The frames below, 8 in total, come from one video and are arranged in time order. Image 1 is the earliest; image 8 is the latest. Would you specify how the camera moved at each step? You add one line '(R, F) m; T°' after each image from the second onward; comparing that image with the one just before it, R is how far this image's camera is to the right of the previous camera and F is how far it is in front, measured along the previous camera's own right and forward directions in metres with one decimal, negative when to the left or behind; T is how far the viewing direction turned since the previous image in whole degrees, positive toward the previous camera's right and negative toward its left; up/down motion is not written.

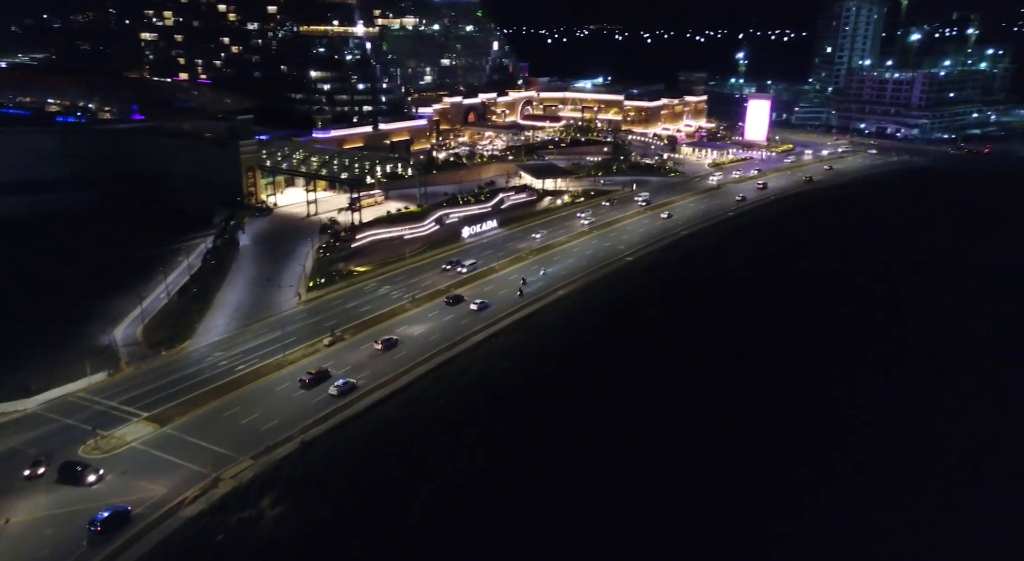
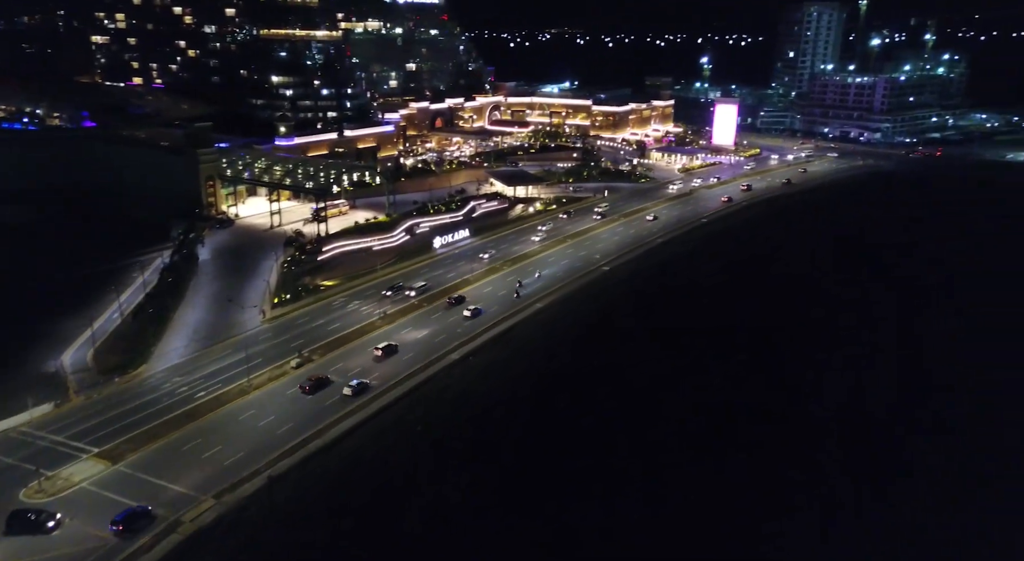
(-0.4, +1.0) m; +3°
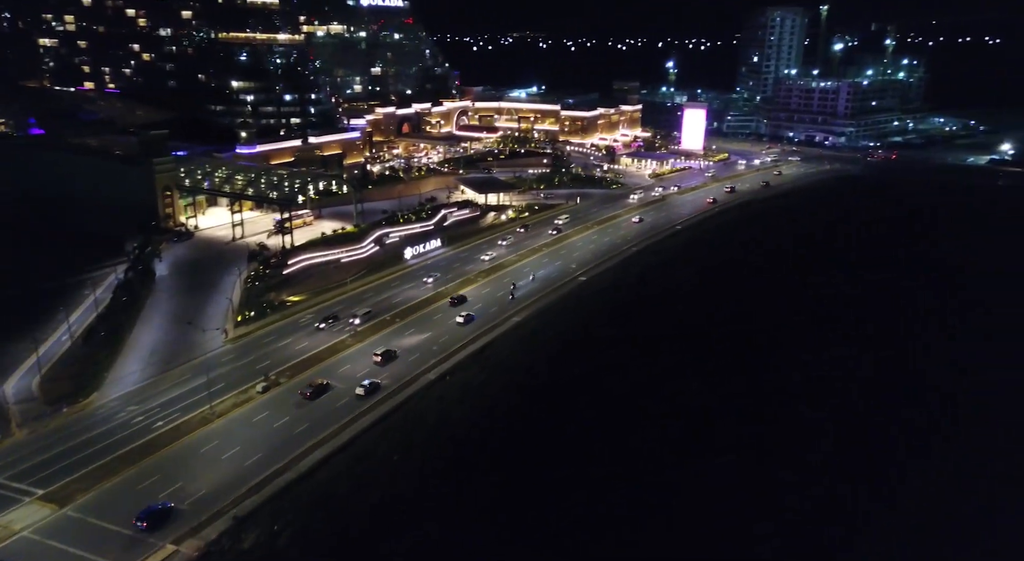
(-0.4, +1.0) m; +3°
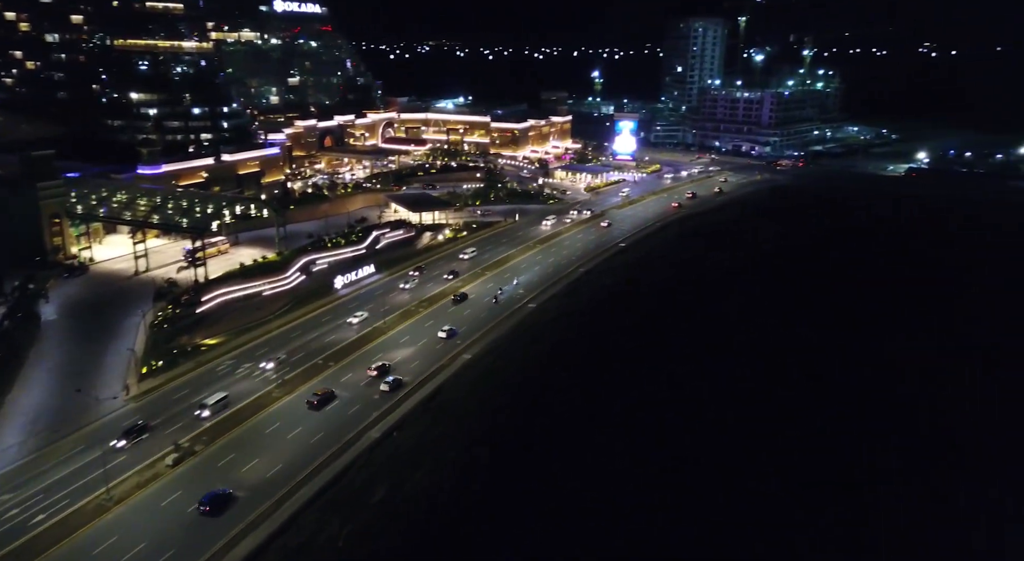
(-0.8, +2.6) m; +6°
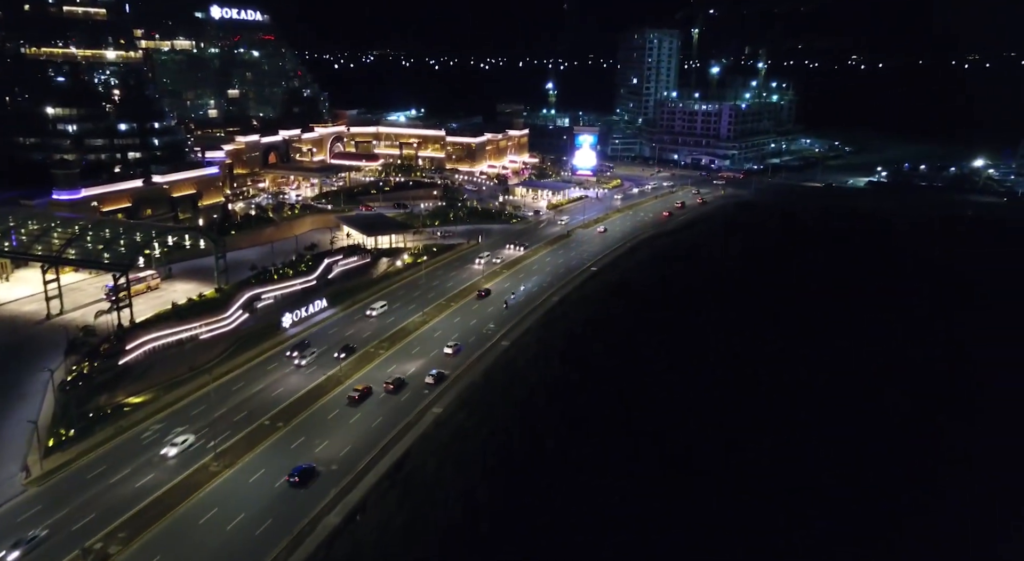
(-0.8, +3.0) m; +4°
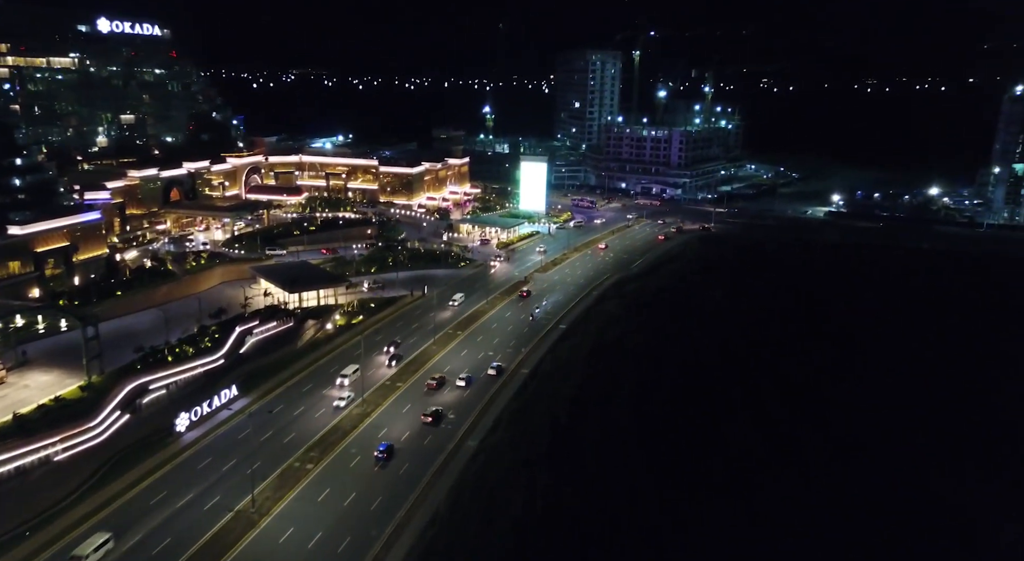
(-1.2, +6.4) m; +6°
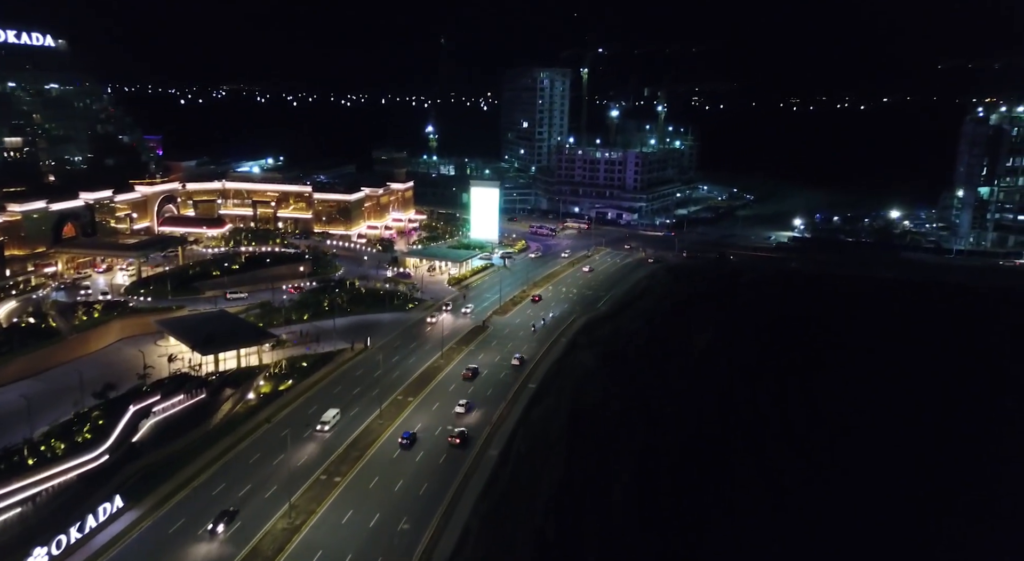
(-0.7, +5.1) m; +5°
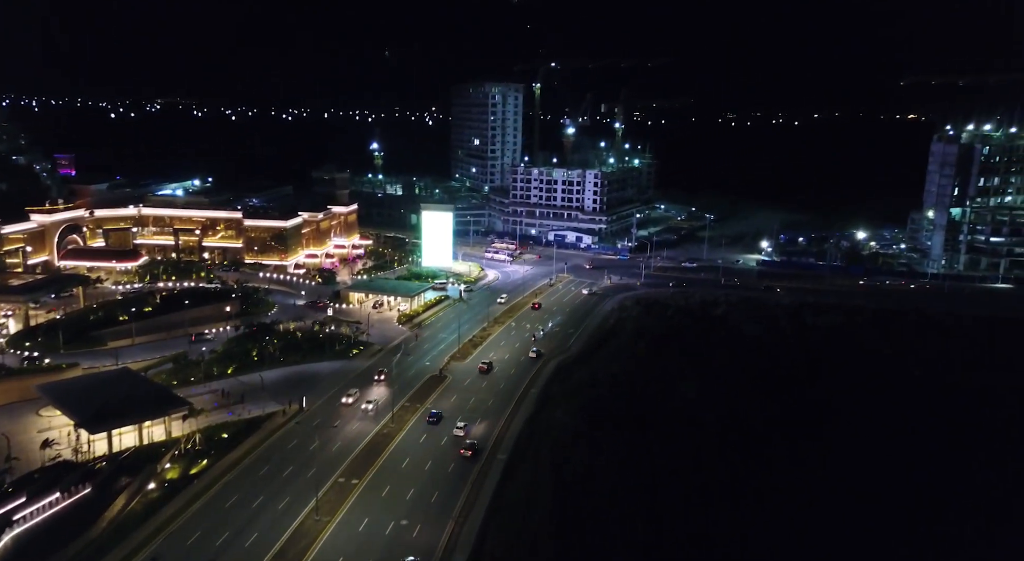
(-0.6, +4.7) m; +5°
